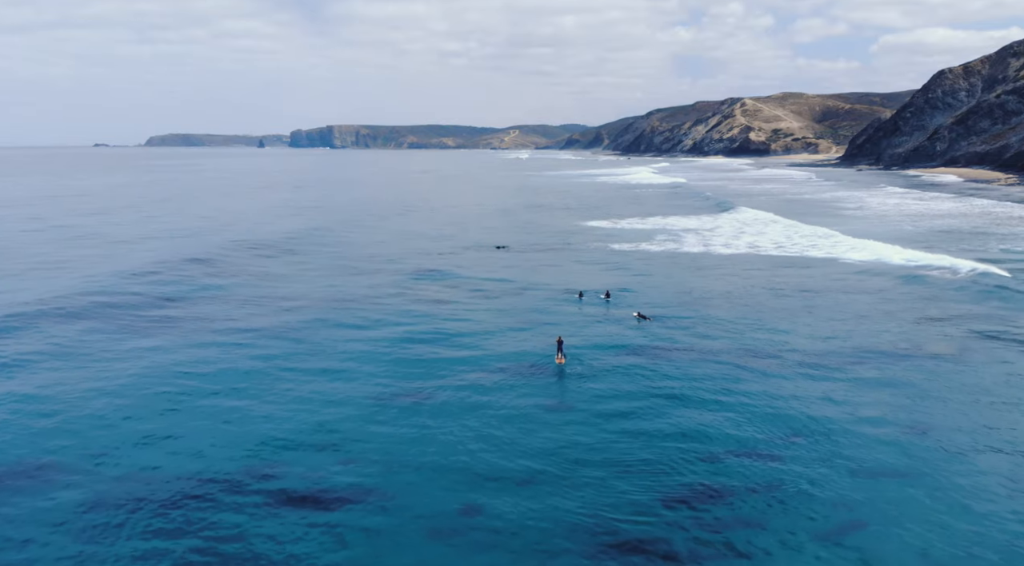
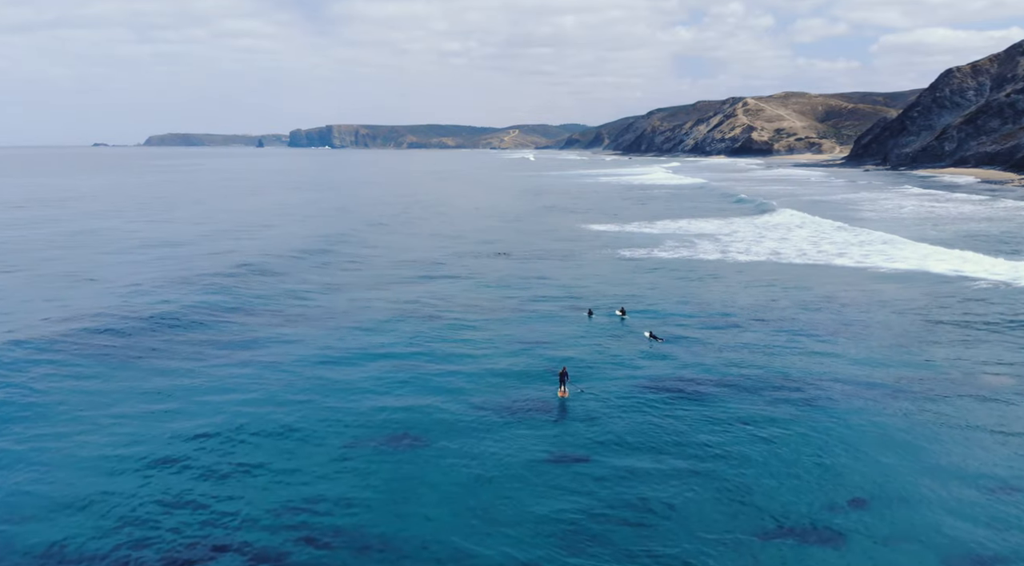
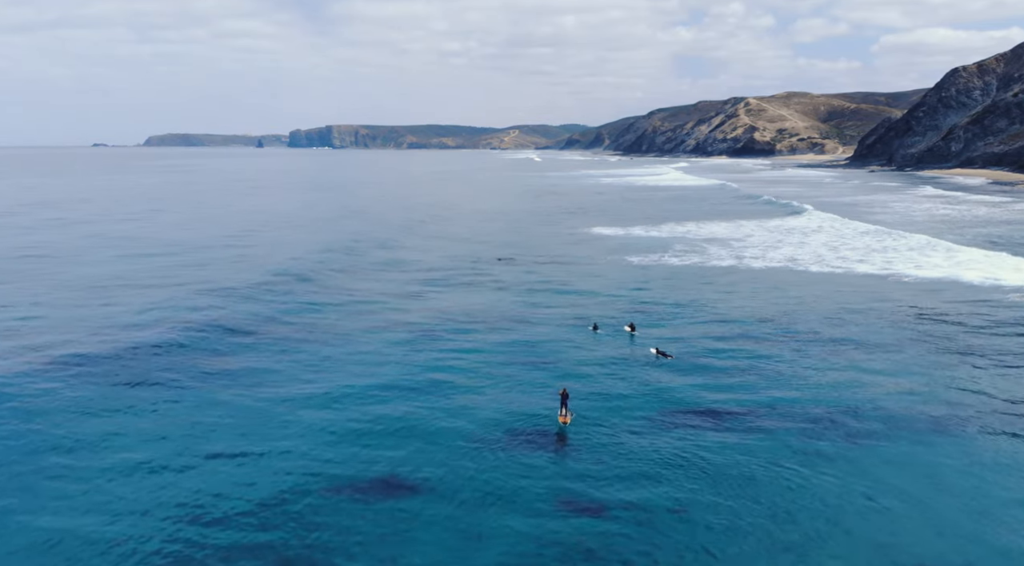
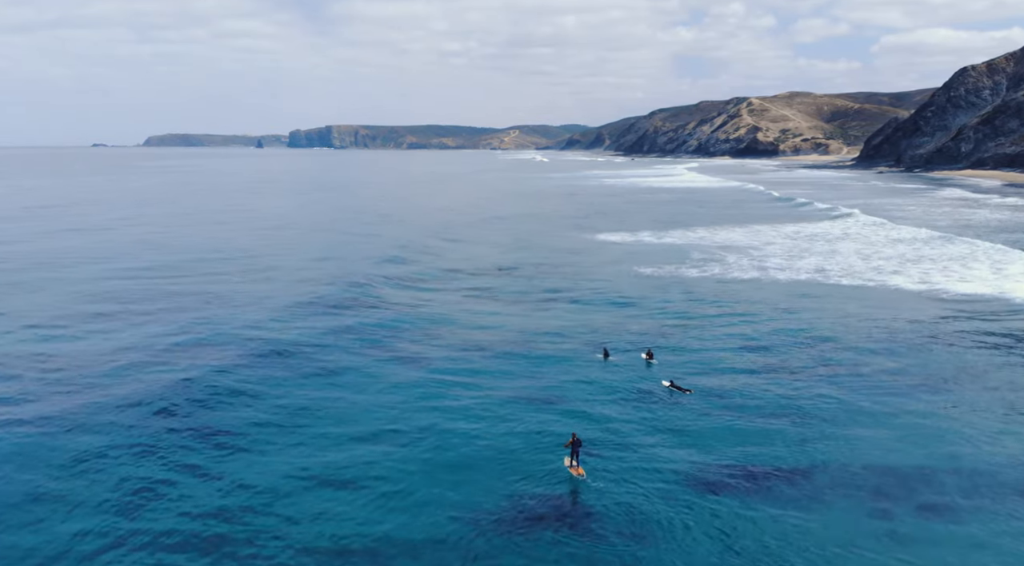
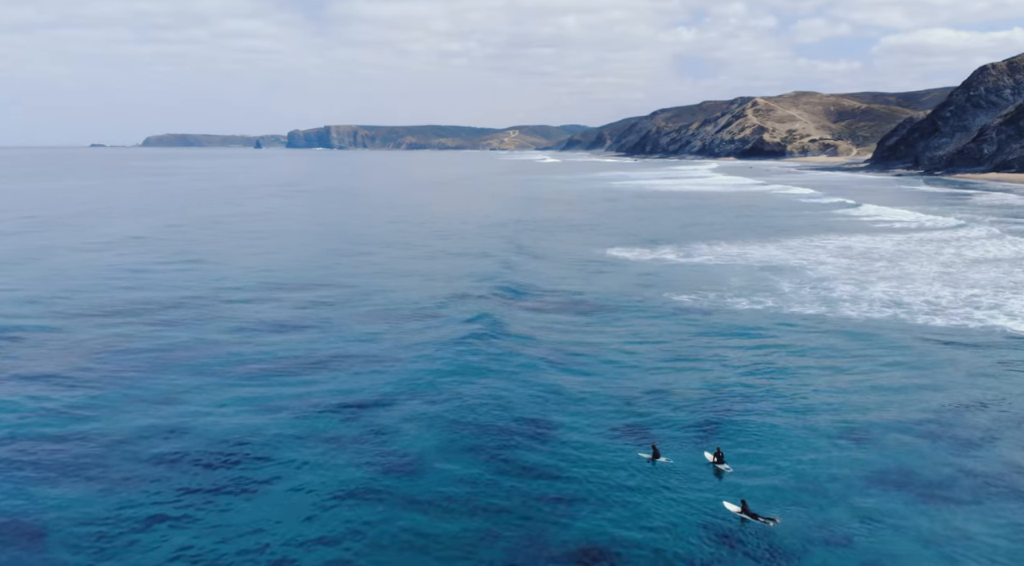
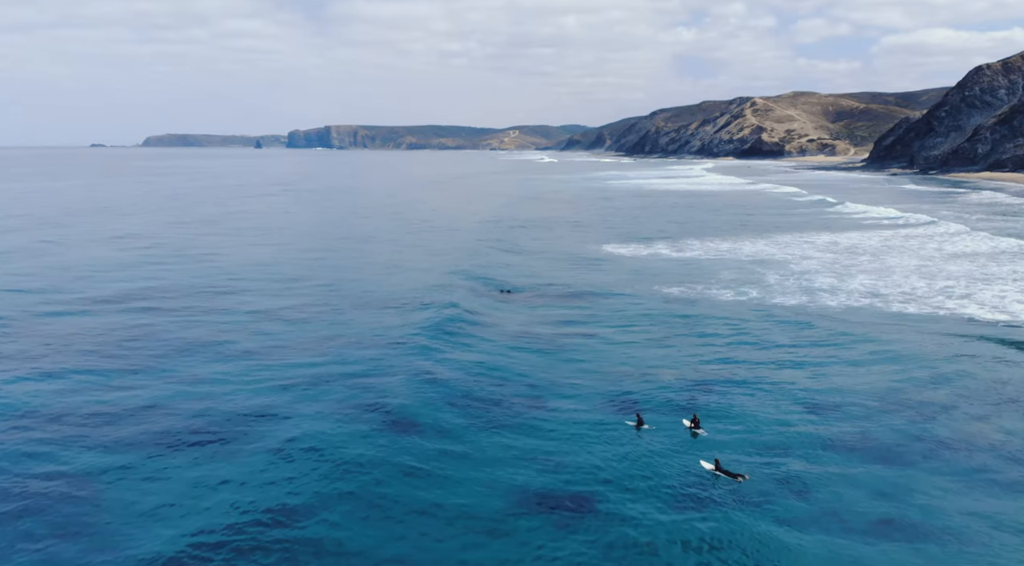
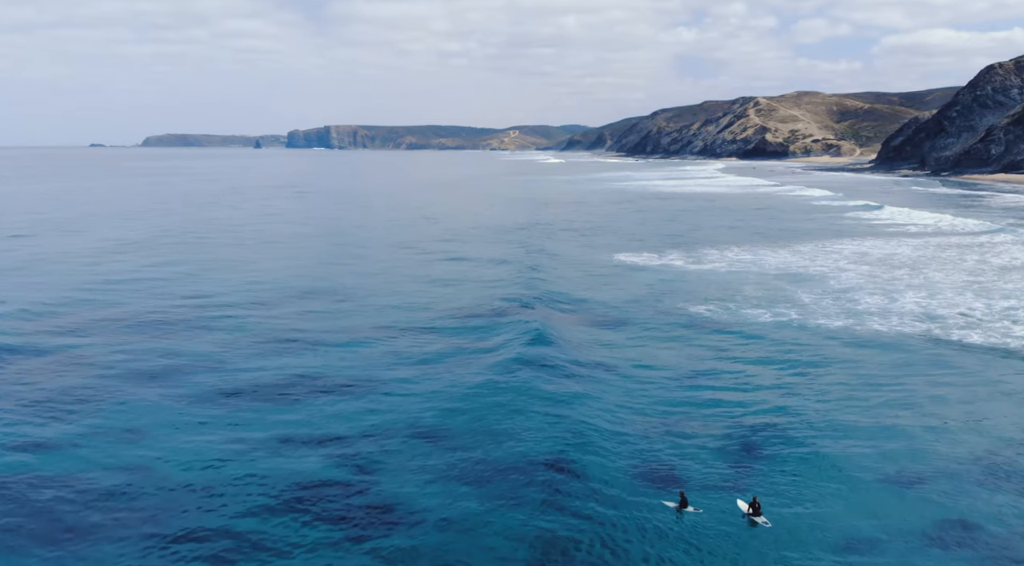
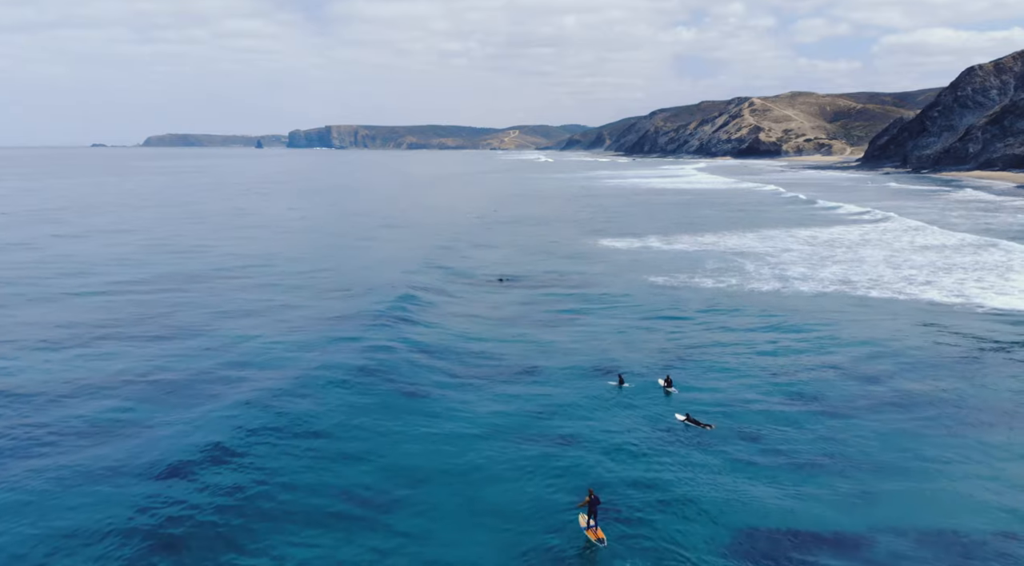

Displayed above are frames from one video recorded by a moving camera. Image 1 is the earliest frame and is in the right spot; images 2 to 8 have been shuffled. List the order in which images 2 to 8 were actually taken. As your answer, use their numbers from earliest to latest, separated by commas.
2, 3, 4, 8, 6, 5, 7
